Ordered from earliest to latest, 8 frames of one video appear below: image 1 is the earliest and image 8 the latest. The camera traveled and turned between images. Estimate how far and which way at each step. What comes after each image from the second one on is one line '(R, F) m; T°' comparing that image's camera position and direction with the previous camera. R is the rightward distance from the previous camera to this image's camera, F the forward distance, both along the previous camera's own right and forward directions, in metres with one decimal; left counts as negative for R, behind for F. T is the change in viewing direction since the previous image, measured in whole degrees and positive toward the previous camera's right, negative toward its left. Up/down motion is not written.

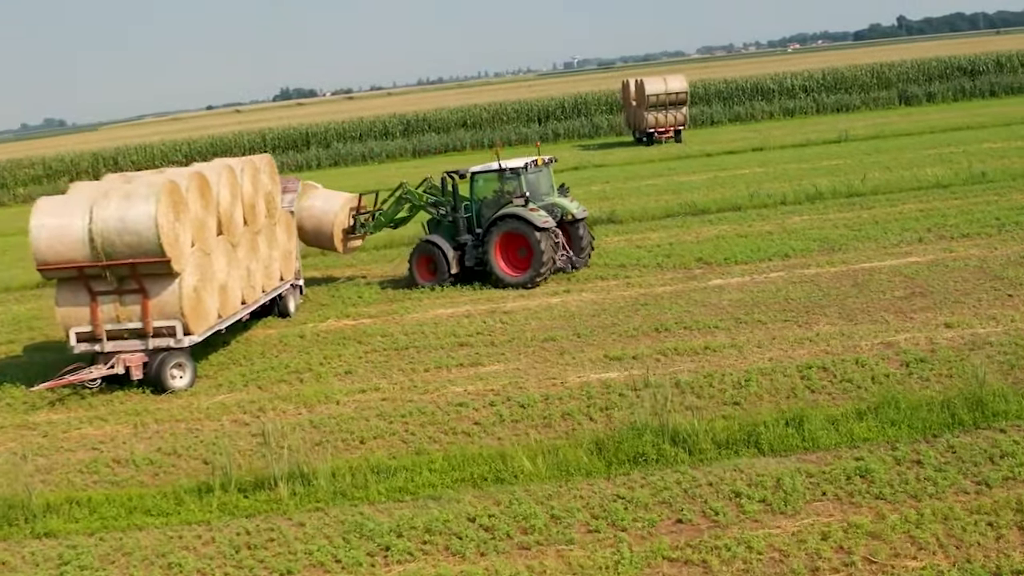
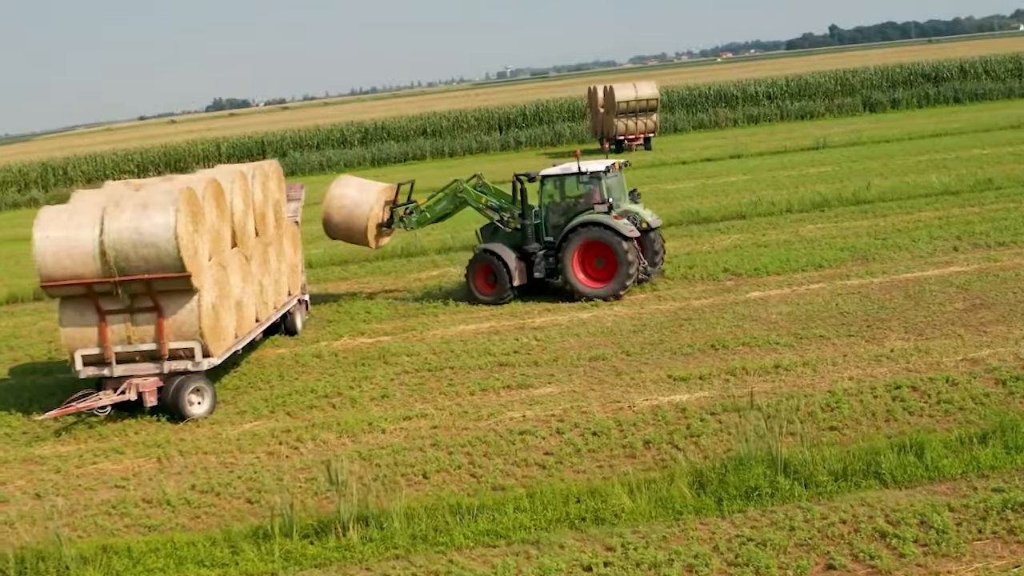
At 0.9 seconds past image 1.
(-0.8, +0.9) m; +3°
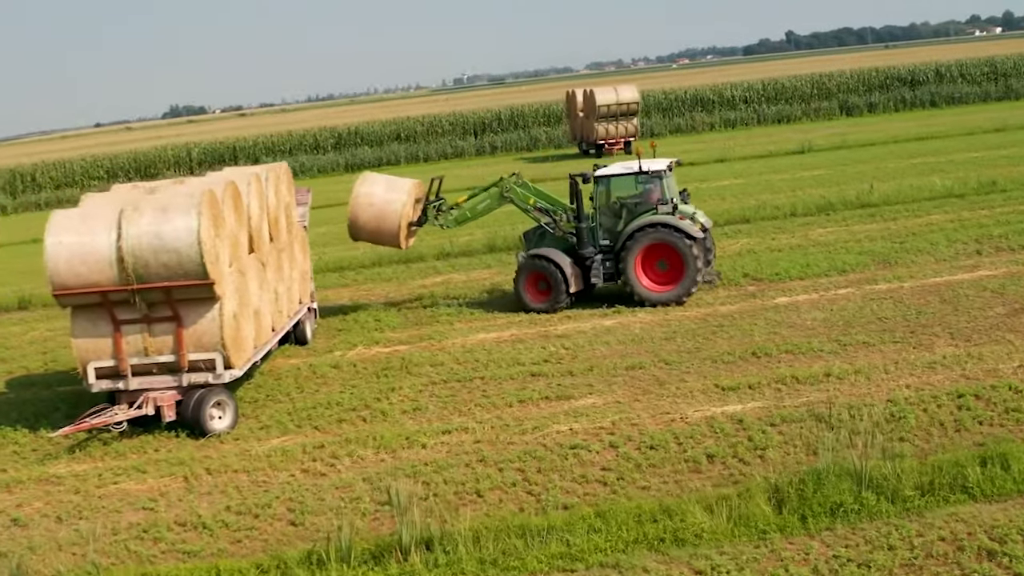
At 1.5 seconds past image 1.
(-0.5, +0.5) m; +2°
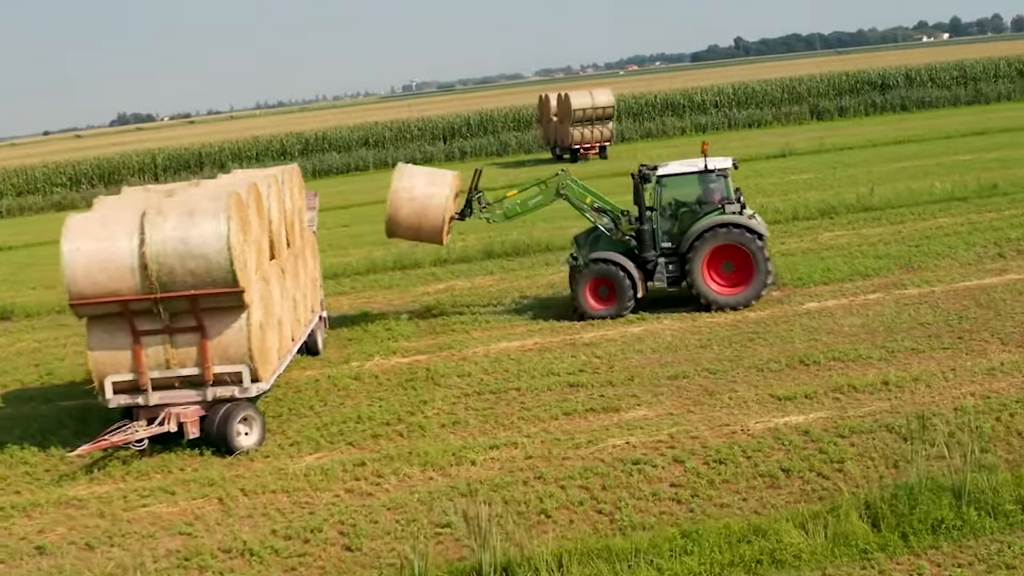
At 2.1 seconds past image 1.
(-0.6, +0.5) m; +2°
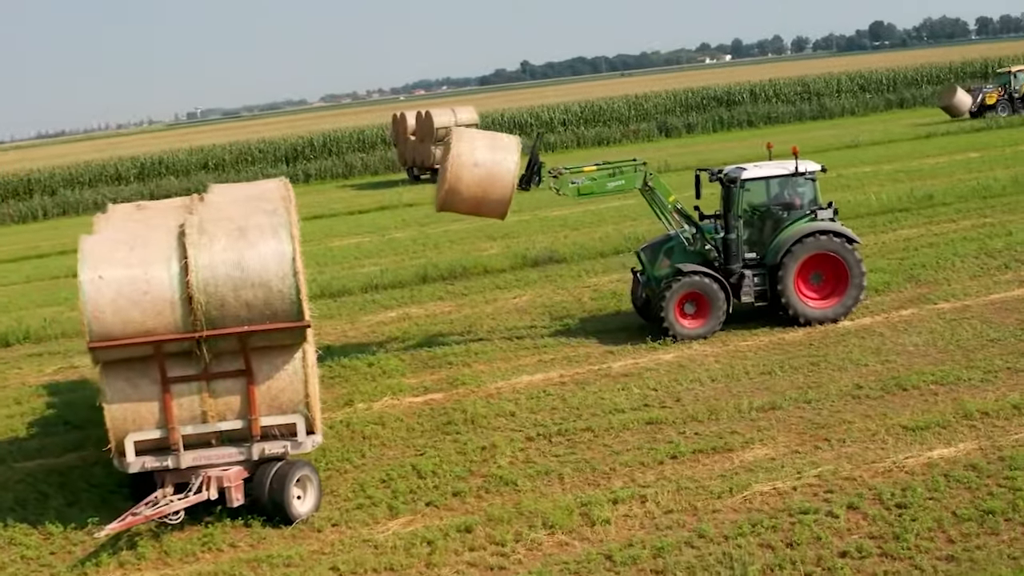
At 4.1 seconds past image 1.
(-1.6, +1.4) m; +9°
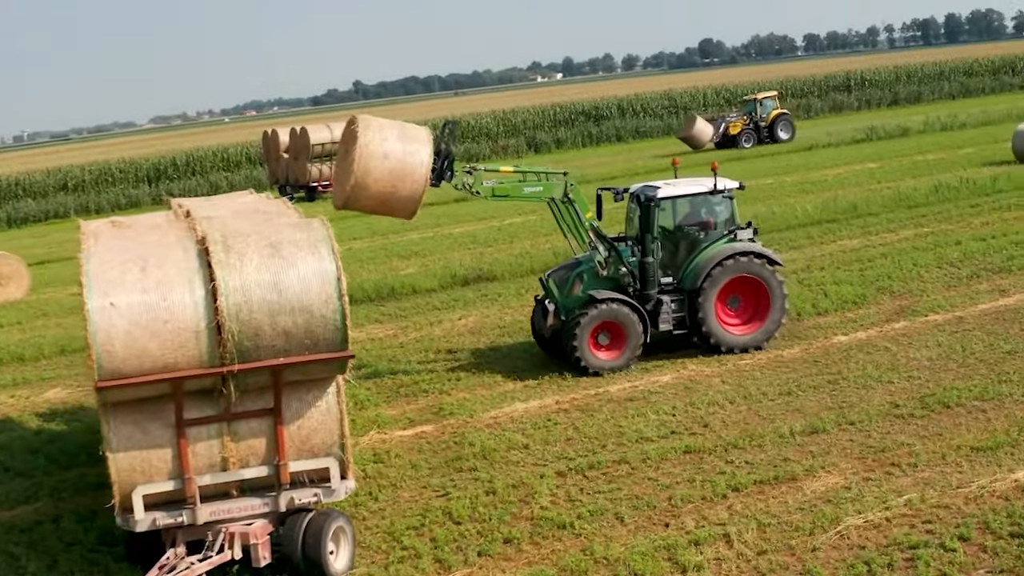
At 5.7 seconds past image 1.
(-1.0, +0.8) m; +7°
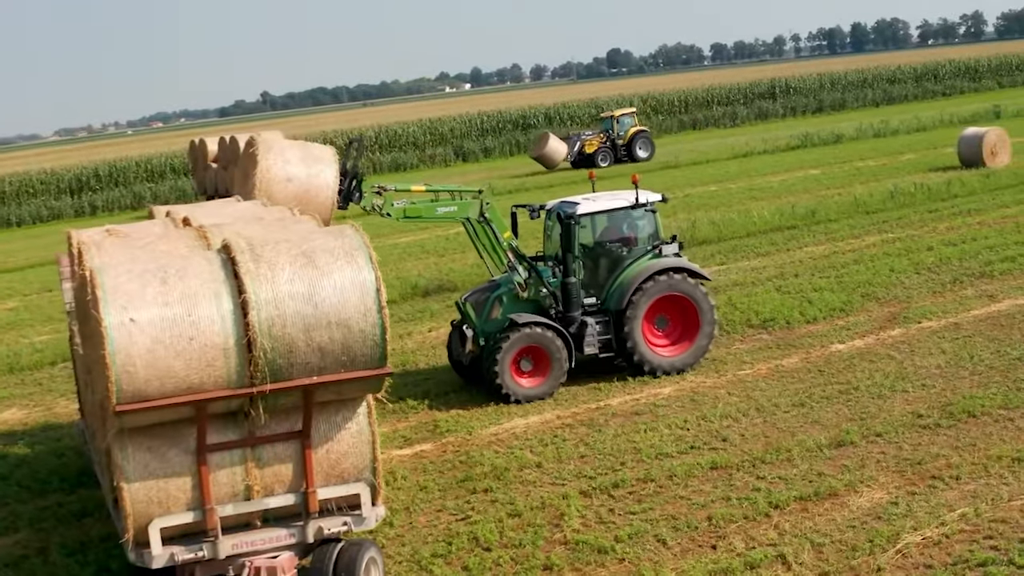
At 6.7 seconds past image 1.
(-0.5, +0.4) m; +4°
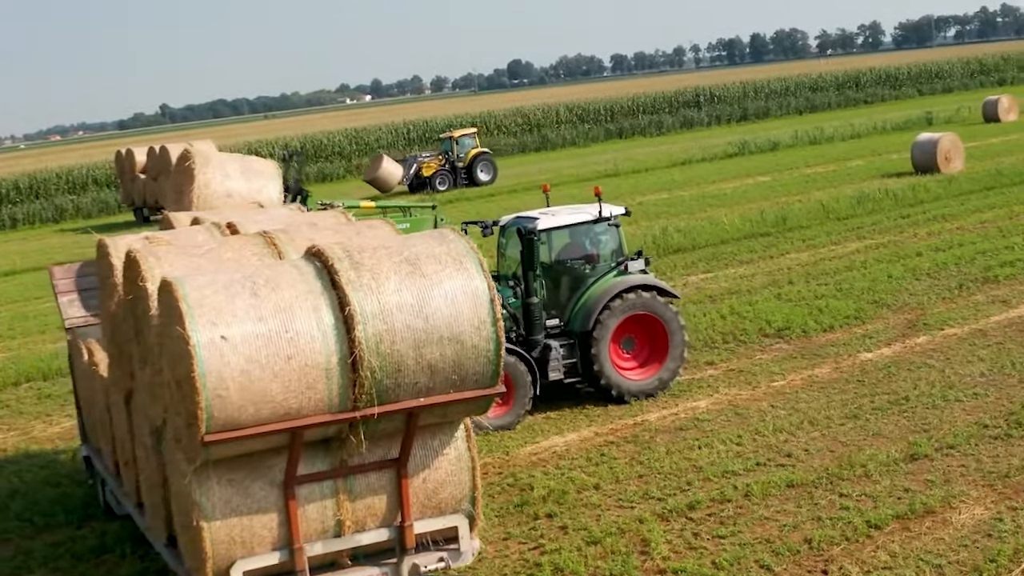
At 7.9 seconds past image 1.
(-0.7, +0.5) m; +4°
